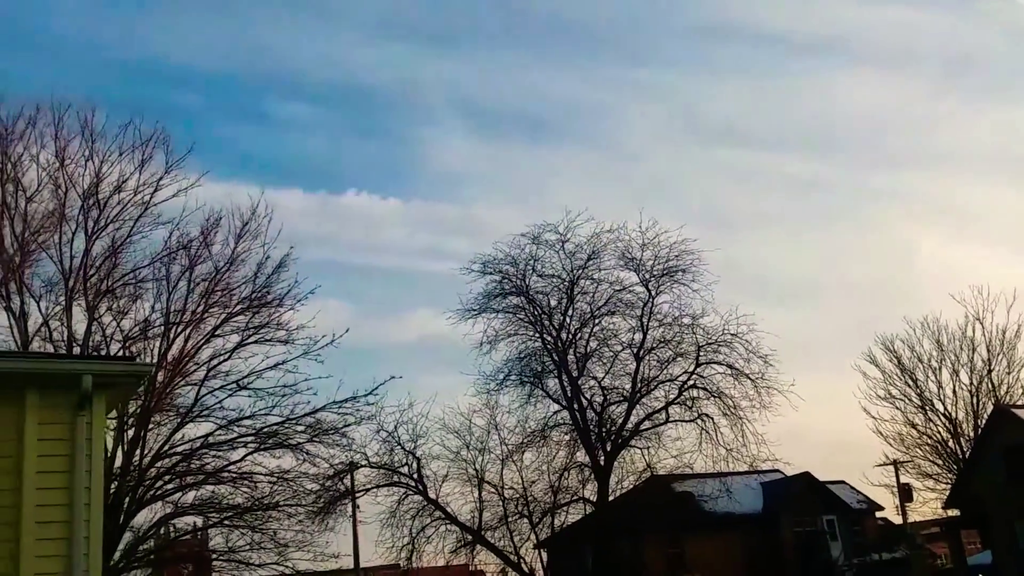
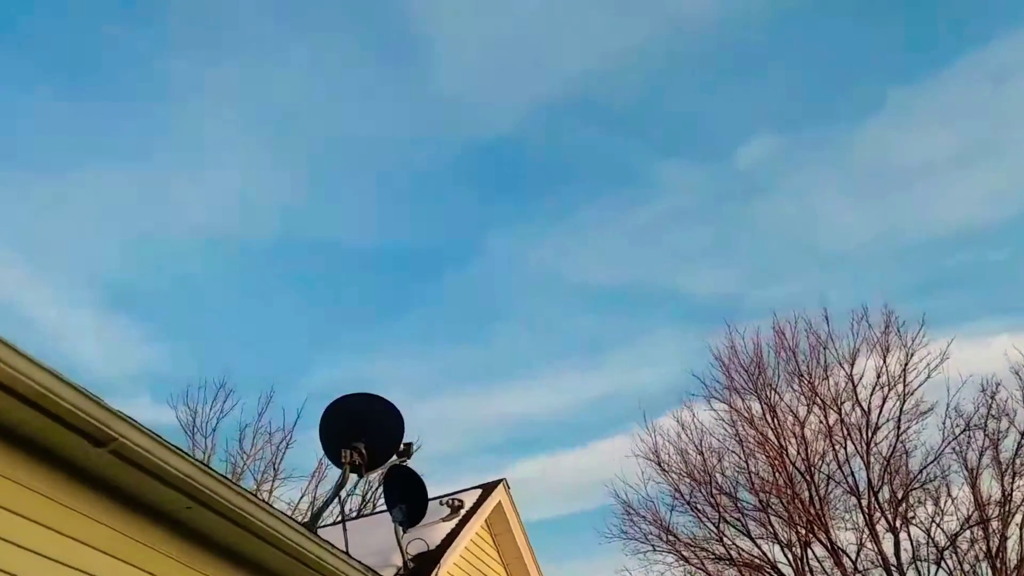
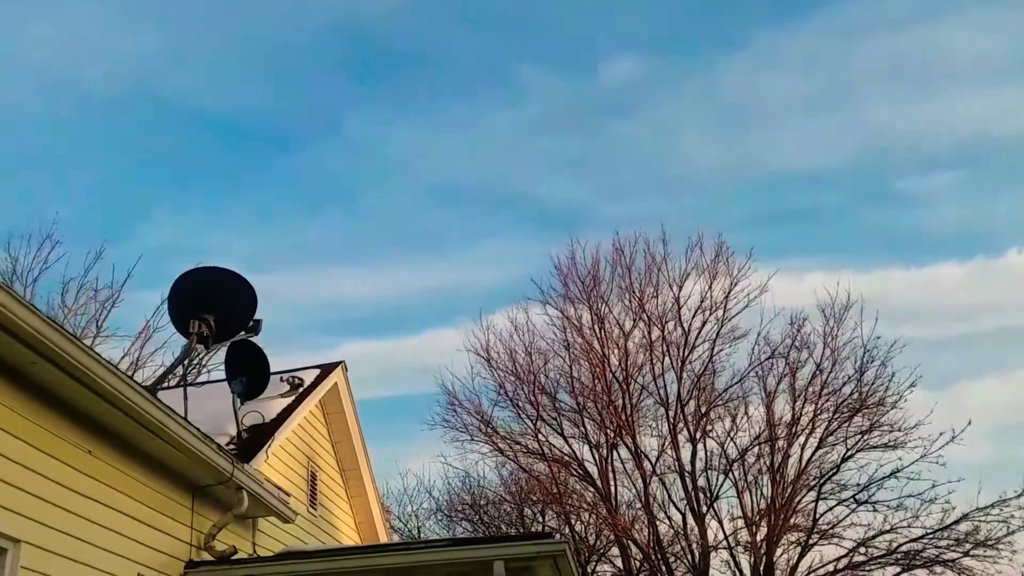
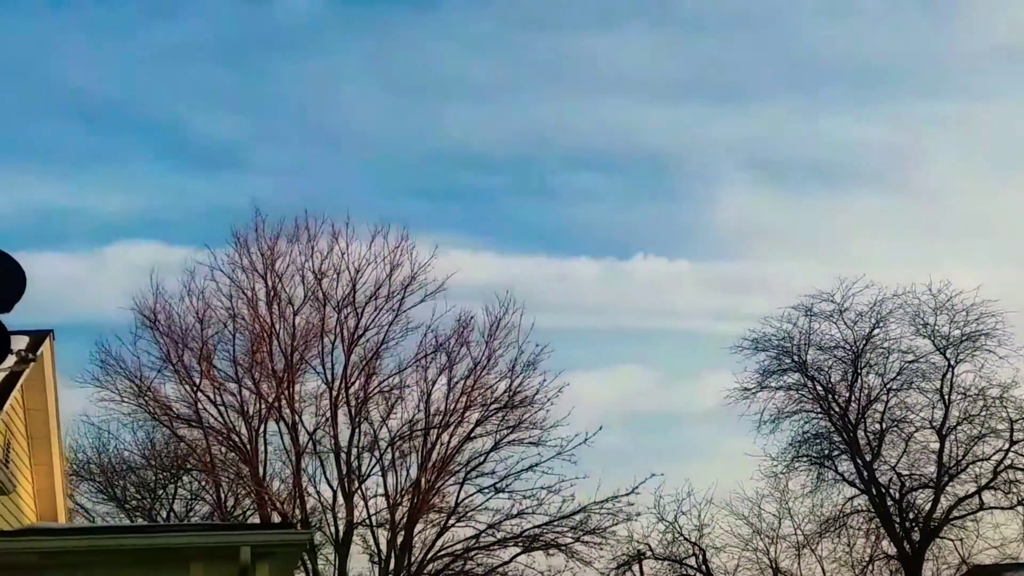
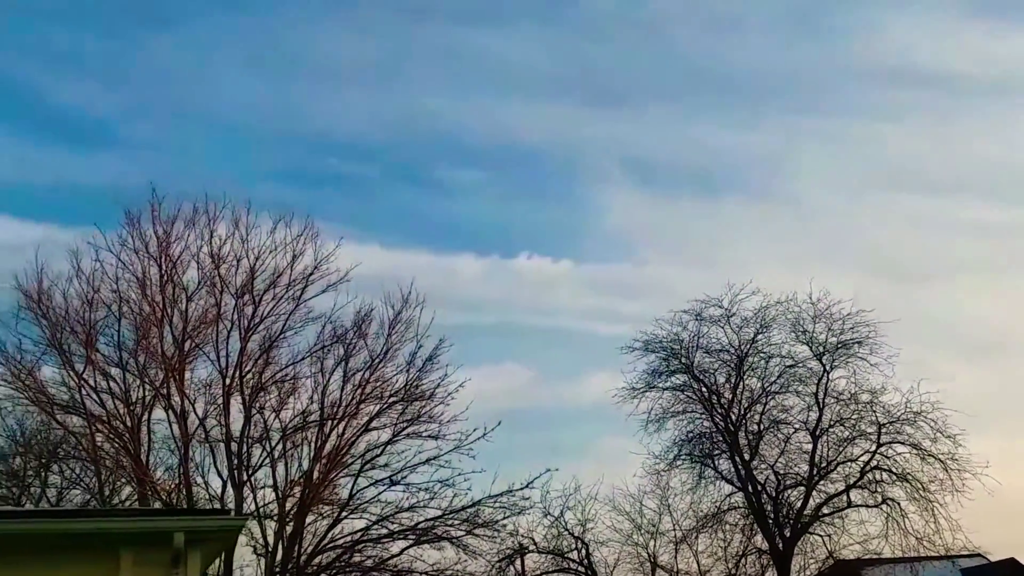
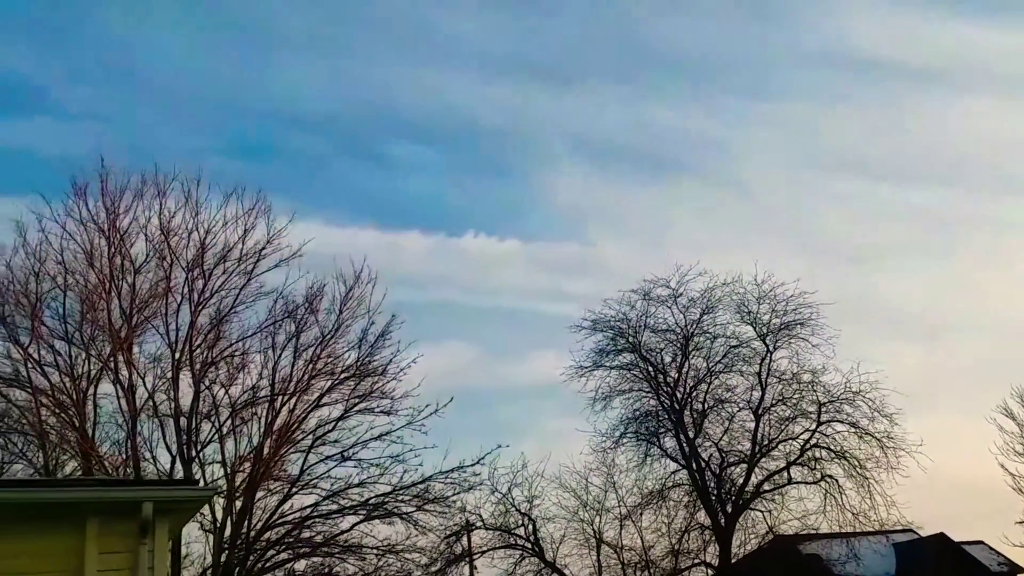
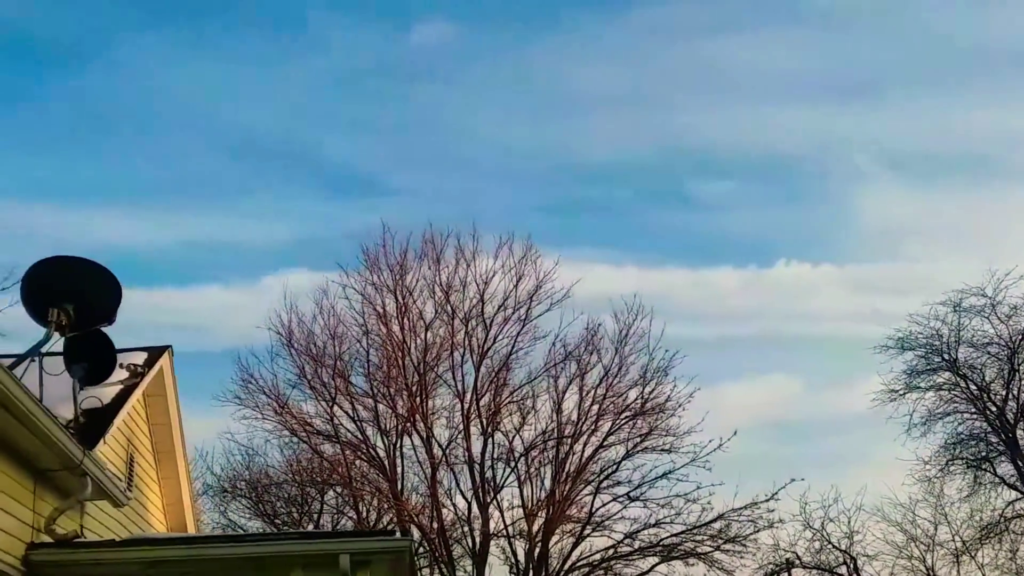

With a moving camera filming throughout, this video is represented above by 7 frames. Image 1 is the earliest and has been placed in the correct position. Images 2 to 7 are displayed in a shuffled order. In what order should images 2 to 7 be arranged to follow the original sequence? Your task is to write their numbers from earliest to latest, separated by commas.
6, 5, 4, 7, 3, 2
